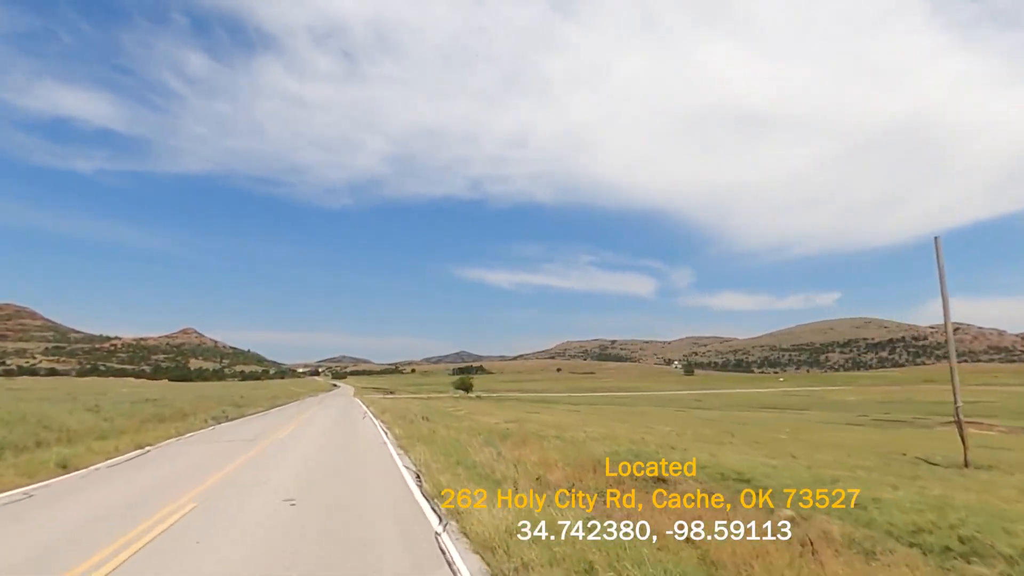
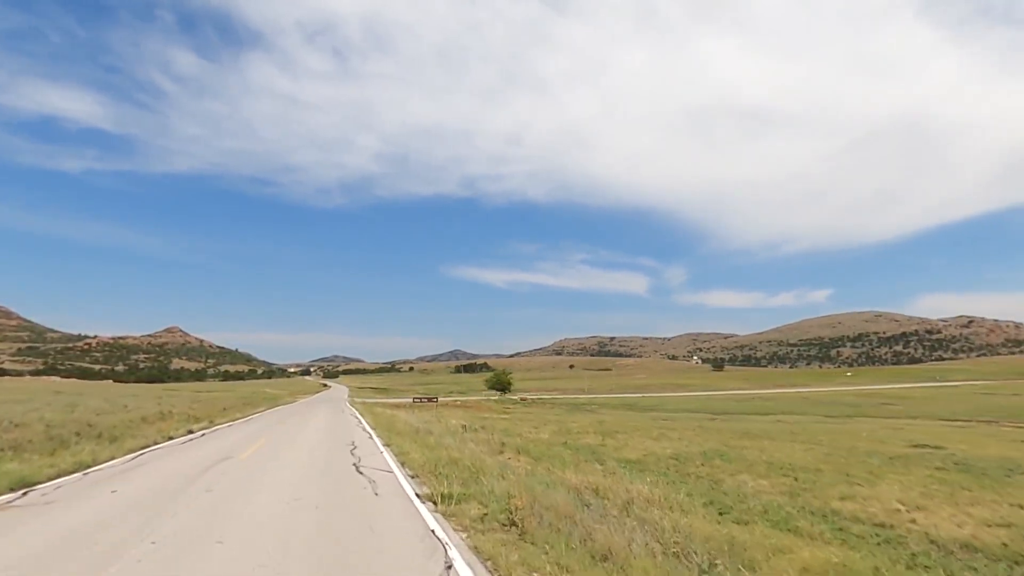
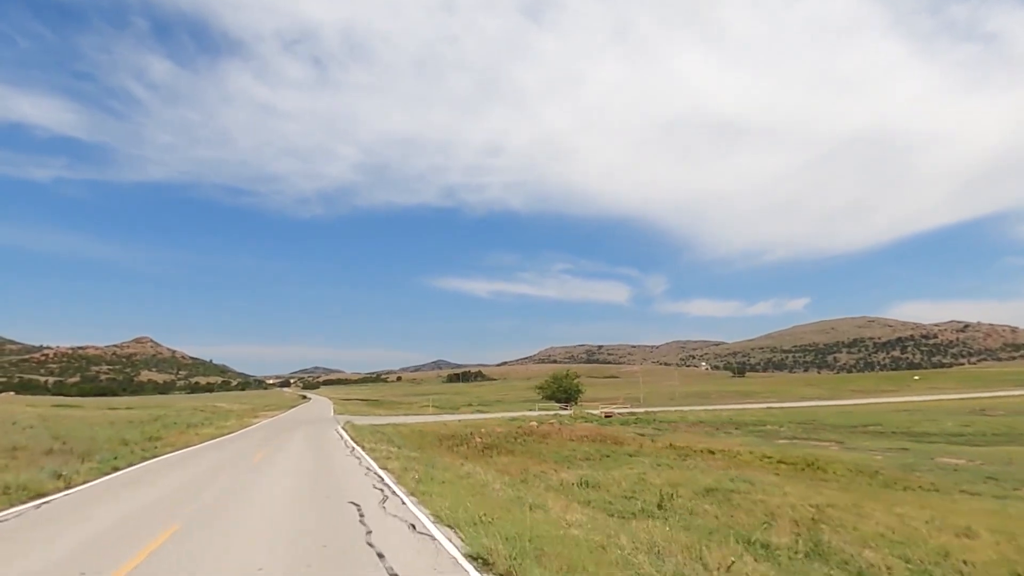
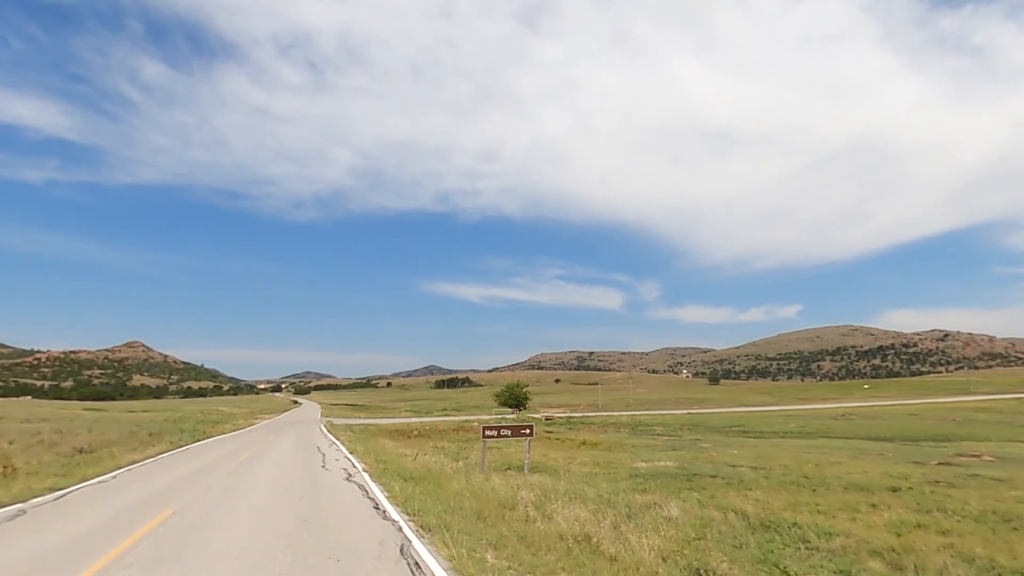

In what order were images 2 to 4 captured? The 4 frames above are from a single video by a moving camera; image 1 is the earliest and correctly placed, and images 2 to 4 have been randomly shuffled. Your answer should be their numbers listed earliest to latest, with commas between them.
2, 4, 3
